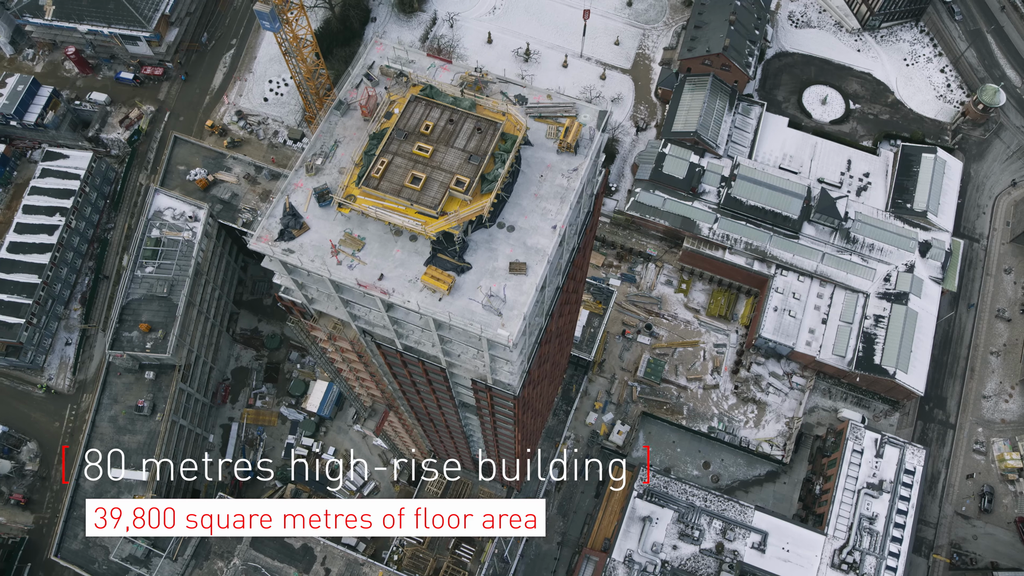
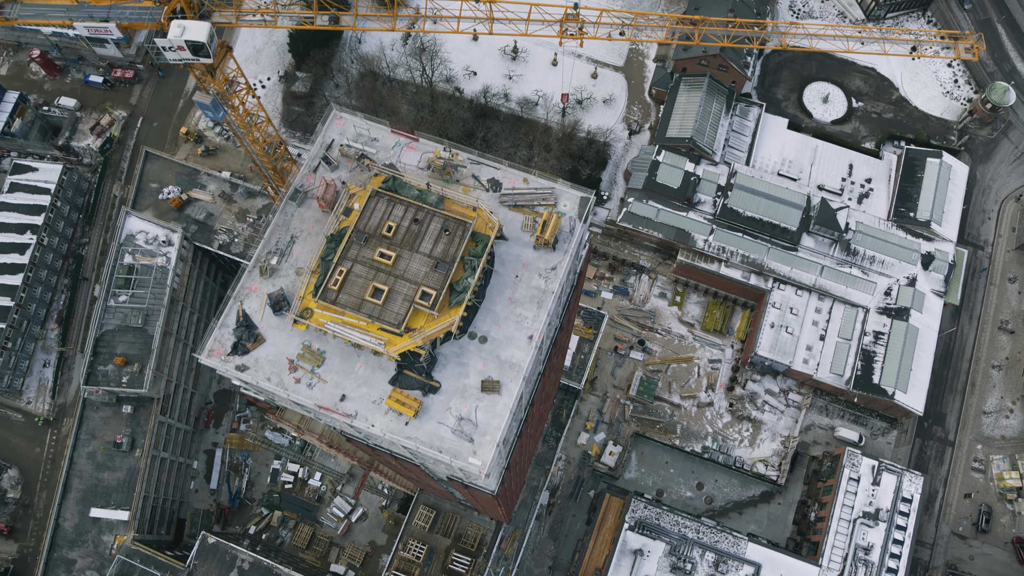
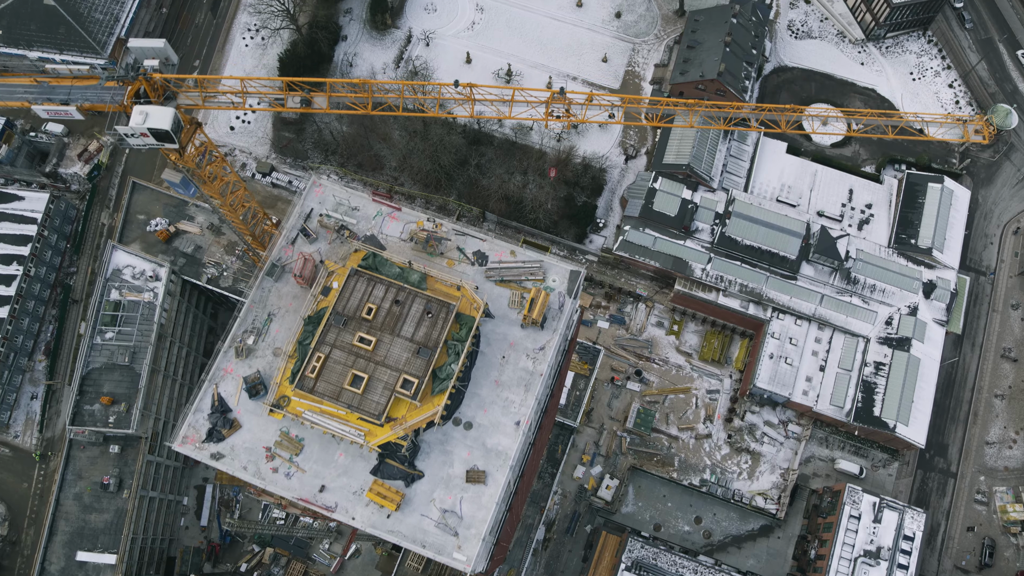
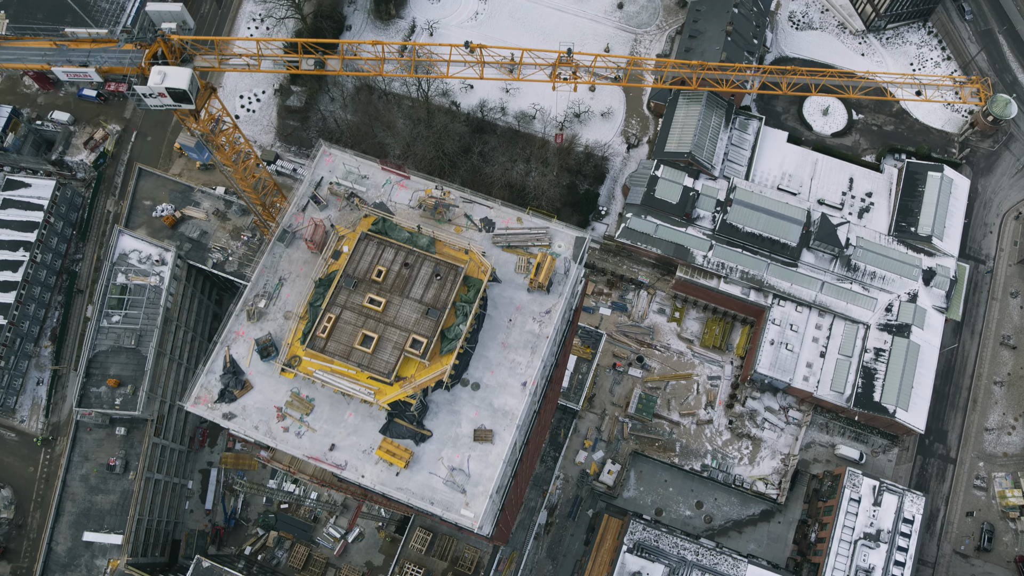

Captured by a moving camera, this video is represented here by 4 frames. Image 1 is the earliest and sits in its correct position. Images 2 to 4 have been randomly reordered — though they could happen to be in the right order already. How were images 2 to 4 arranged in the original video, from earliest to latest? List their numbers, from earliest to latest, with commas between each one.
2, 4, 3
